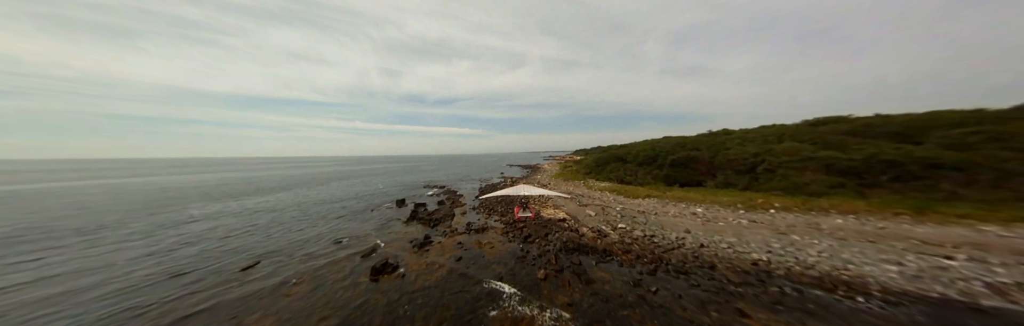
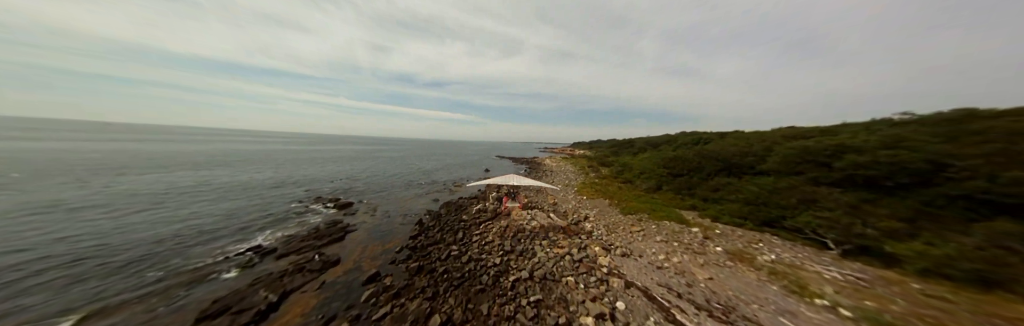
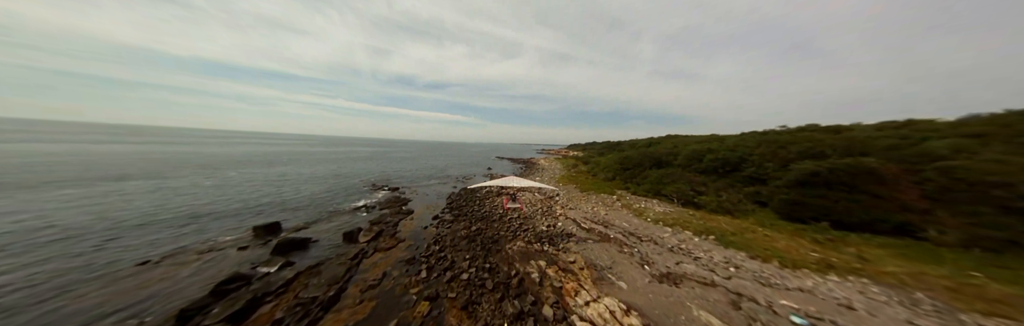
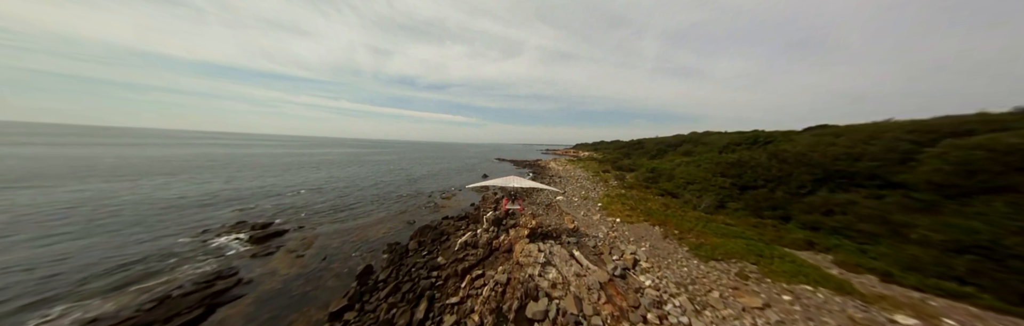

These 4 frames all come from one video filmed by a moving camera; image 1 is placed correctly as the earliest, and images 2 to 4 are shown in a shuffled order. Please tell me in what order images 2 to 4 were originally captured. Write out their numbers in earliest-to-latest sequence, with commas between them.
3, 2, 4
